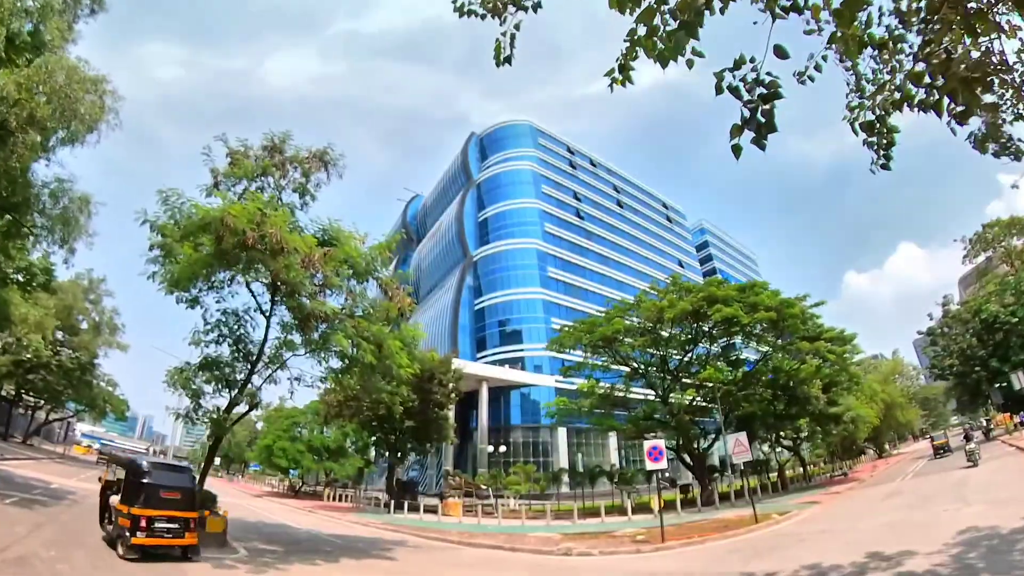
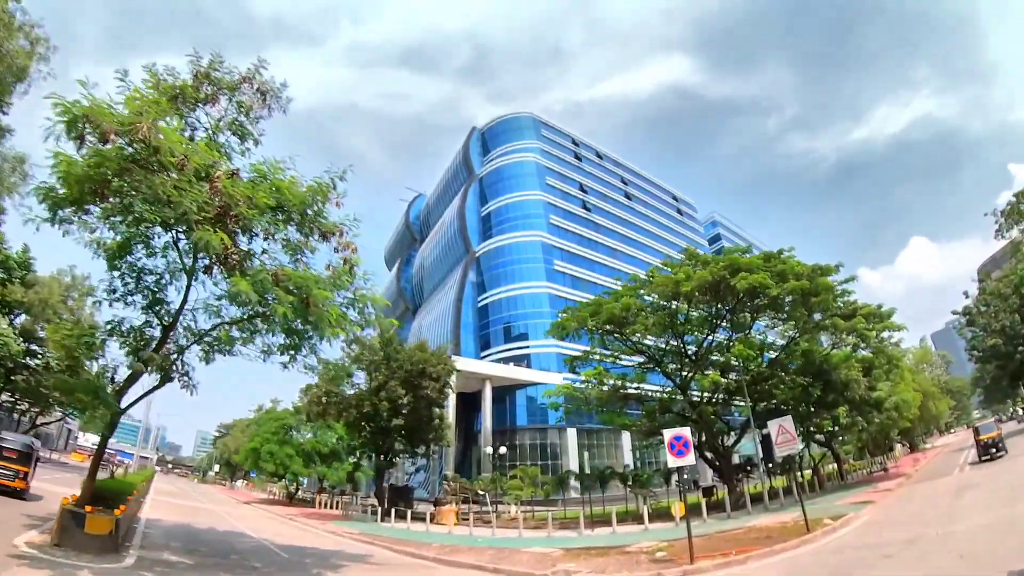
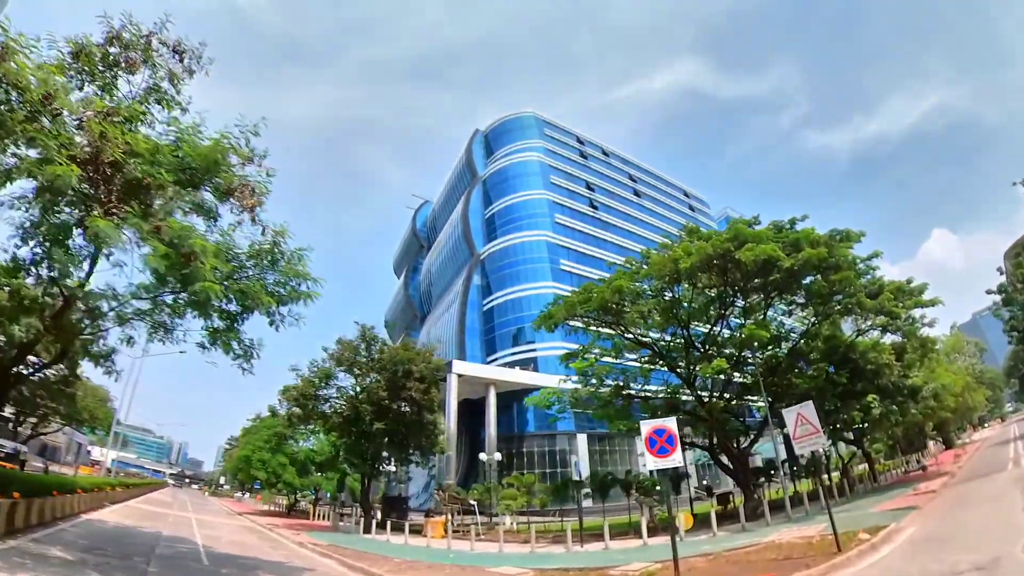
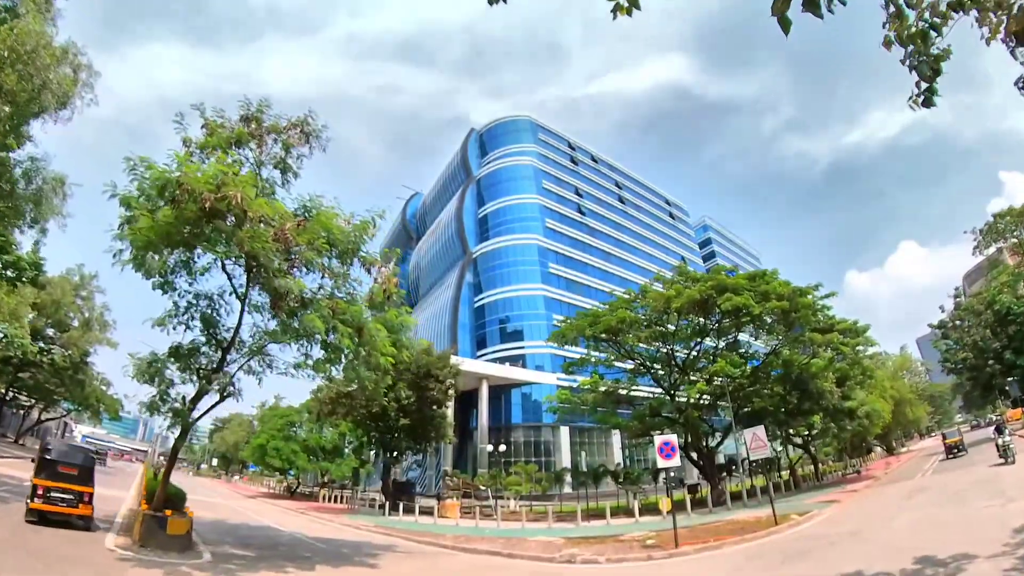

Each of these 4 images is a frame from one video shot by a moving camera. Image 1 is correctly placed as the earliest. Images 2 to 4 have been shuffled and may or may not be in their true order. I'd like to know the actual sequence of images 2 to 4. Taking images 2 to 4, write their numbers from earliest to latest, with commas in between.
4, 2, 3
